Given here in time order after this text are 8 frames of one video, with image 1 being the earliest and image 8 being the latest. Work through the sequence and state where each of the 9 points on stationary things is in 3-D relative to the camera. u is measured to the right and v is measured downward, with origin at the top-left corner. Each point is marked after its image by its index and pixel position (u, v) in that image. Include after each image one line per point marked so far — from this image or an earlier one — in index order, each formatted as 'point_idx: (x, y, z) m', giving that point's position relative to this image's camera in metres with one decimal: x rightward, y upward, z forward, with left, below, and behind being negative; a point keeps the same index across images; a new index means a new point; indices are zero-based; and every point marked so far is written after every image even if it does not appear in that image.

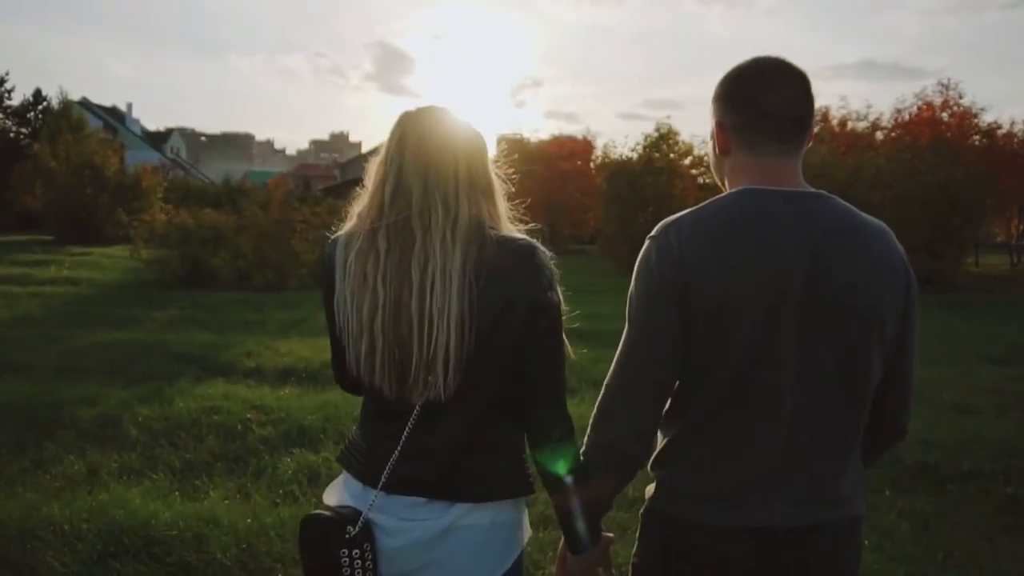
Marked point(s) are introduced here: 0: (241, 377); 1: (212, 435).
0: (-3.9, -1.3, +11.1) m
1: (-3.1, -1.6, +8.1) m
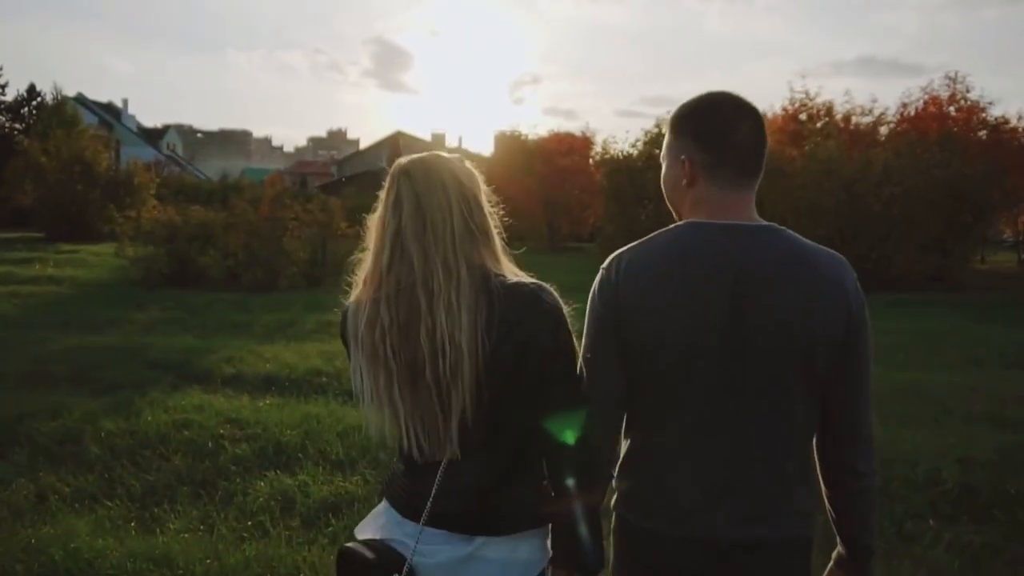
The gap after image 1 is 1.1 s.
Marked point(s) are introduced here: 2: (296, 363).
0: (-3.9, -1.3, +10.3) m
1: (-3.1, -1.6, +7.3) m
2: (-3.2, -1.1, +11.4) m
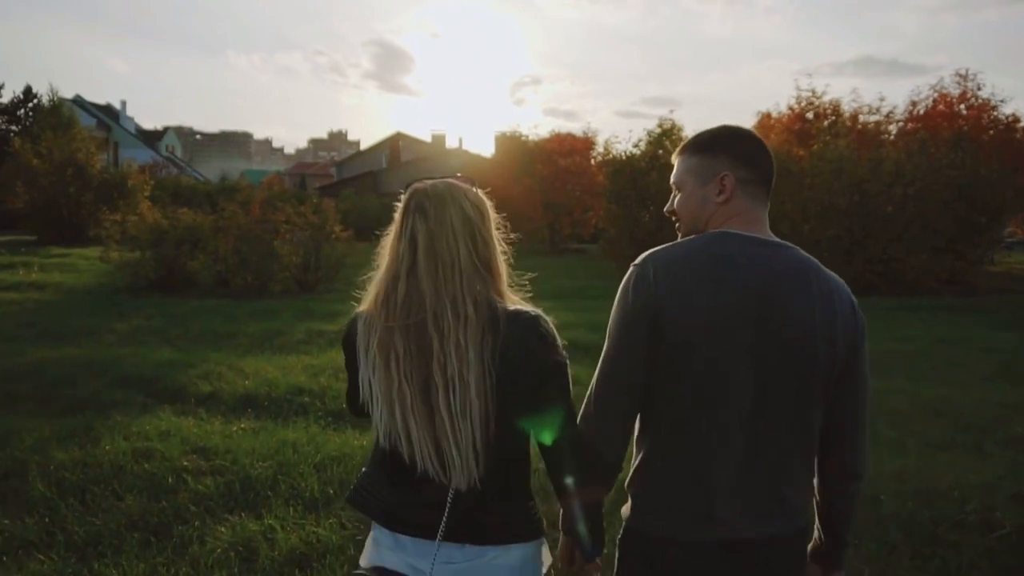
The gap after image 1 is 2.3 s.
0: (-3.9, -1.4, +9.5) m
1: (-3.2, -1.7, +6.5) m
2: (-3.2, -1.2, +10.6) m
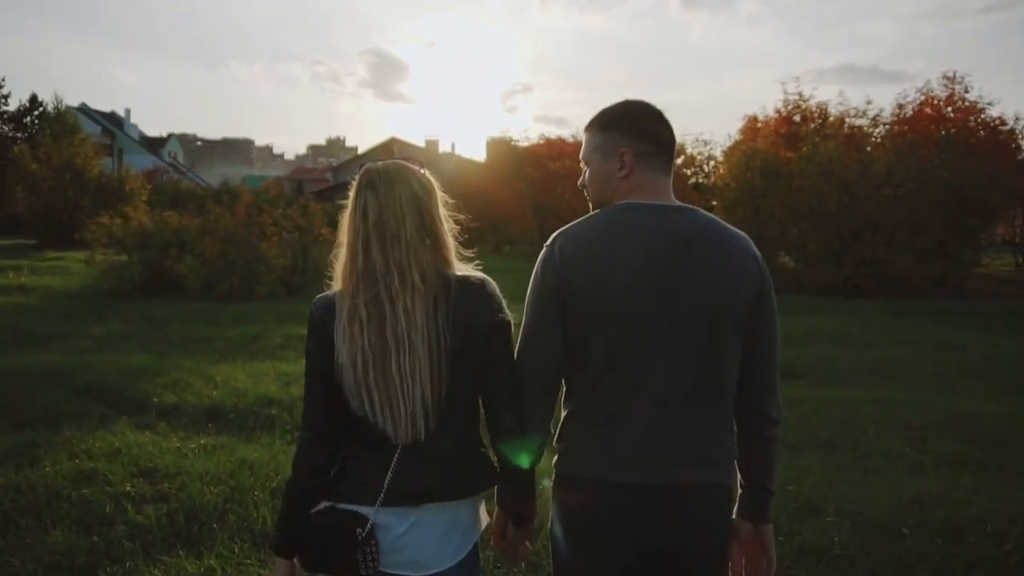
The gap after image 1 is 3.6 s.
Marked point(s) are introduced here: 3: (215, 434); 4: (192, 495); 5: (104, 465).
0: (-4.1, -1.5, +8.8) m
1: (-3.3, -1.8, +5.8) m
2: (-3.4, -1.3, +9.9) m
3: (-3.2, -1.6, +8.2) m
4: (-2.6, -1.7, +6.2) m
5: (-3.7, -1.6, +7.0) m
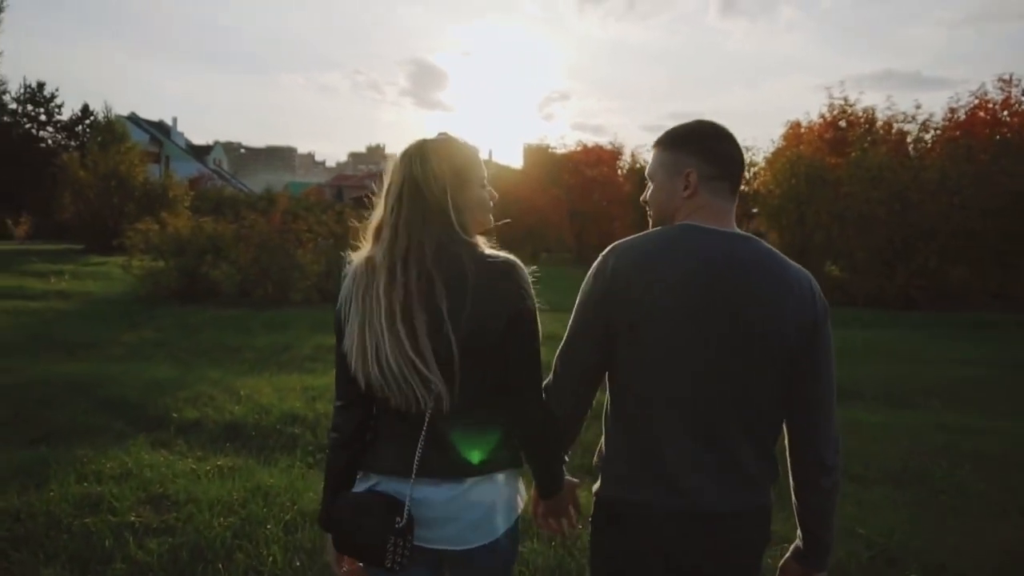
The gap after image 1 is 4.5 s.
0: (-3.7, -1.6, +8.3) m
1: (-3.1, -1.9, +5.3) m
2: (-2.9, -1.4, +9.4) m
3: (-2.8, -1.7, +7.7) m
4: (-2.3, -1.8, +5.7) m
5: (-3.4, -1.7, +6.5) m
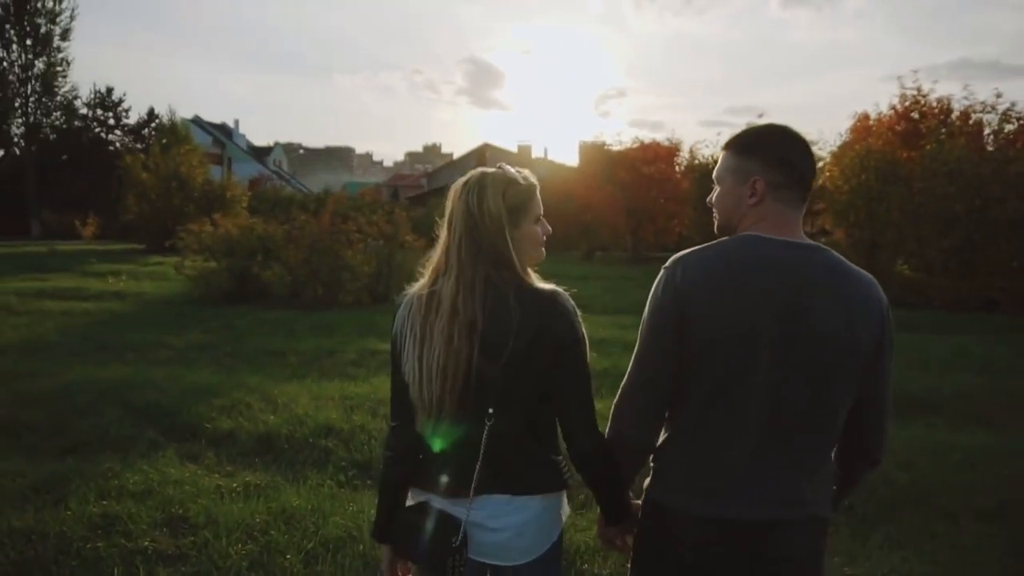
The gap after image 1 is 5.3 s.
0: (-3.2, -1.7, +8.0) m
1: (-2.8, -1.9, +4.9) m
2: (-2.4, -1.5, +9.0) m
3: (-2.4, -1.7, +7.3) m
4: (-2.0, -1.8, +5.3) m
5: (-3.0, -1.8, +6.1) m
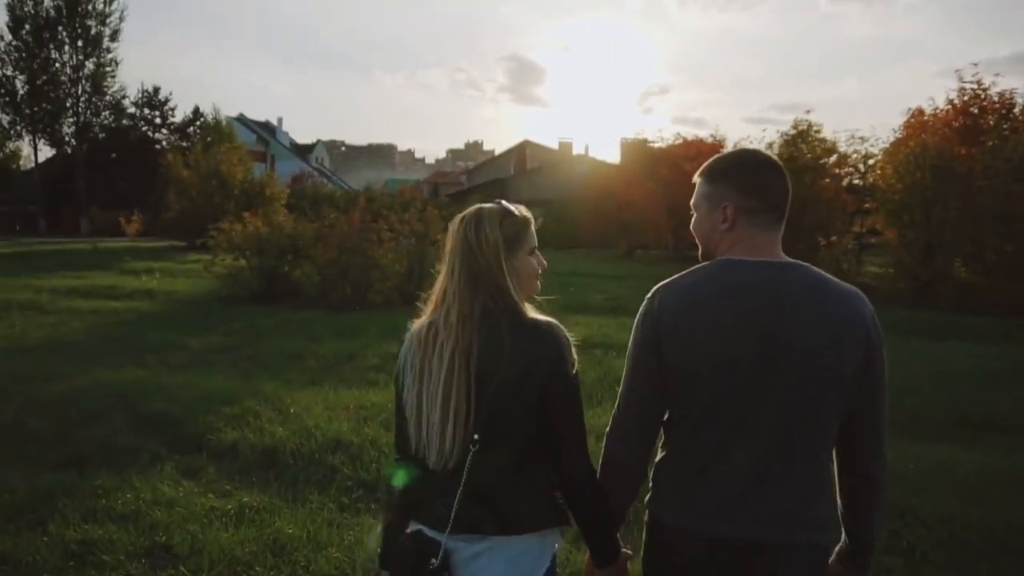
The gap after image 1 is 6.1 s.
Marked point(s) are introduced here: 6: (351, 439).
0: (-3.0, -1.7, +7.6) m
1: (-2.8, -2.0, +4.5) m
2: (-2.2, -1.5, +8.5) m
3: (-2.2, -1.8, +6.8) m
4: (-2.0, -1.9, +4.8) m
5: (-2.9, -1.8, +5.7) m
6: (-1.7, -1.6, +8.0) m
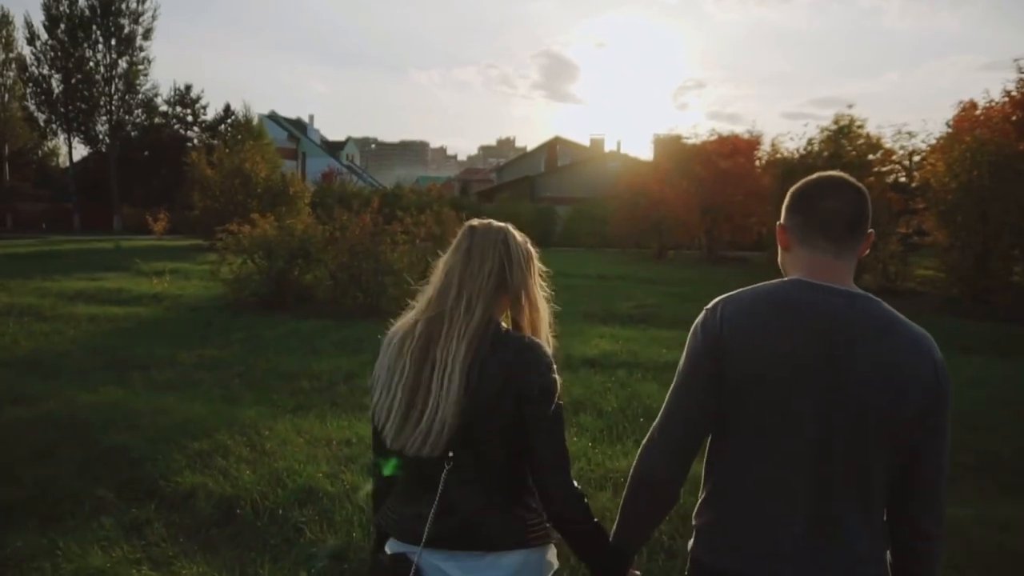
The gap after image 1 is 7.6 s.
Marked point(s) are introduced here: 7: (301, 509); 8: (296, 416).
0: (-3.1, -1.9, +6.5) m
1: (-3.0, -2.2, +3.4) m
2: (-2.1, -1.7, +7.4) m
3: (-2.3, -2.0, +5.7) m
4: (-2.1, -2.1, +3.7) m
5: (-3.0, -2.0, +4.6) m
6: (-1.7, -1.8, +6.9) m
7: (-1.8, -1.9, +6.6) m
8: (-2.6, -1.6, +9.4) m
